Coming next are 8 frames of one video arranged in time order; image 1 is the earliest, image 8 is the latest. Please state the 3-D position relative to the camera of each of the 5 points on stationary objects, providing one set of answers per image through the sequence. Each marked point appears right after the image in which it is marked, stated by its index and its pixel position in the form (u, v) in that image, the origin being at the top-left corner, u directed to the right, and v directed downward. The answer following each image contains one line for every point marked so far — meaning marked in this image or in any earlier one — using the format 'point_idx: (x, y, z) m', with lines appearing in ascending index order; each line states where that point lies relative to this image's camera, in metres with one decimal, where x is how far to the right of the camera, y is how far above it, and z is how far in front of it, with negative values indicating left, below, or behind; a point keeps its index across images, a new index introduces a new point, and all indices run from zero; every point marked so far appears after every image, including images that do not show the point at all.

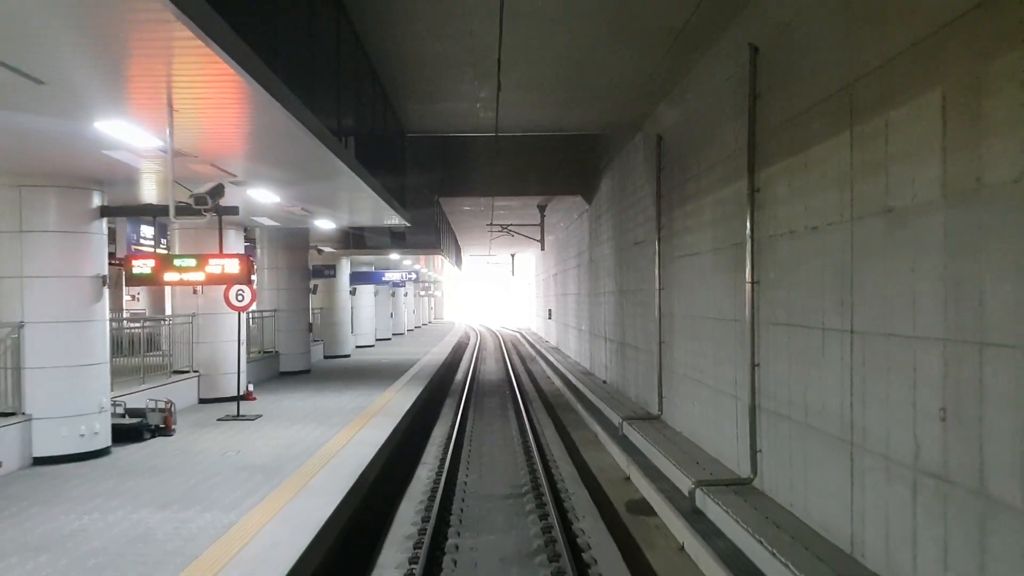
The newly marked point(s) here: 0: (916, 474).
0: (+1.9, -0.9, +3.9) m
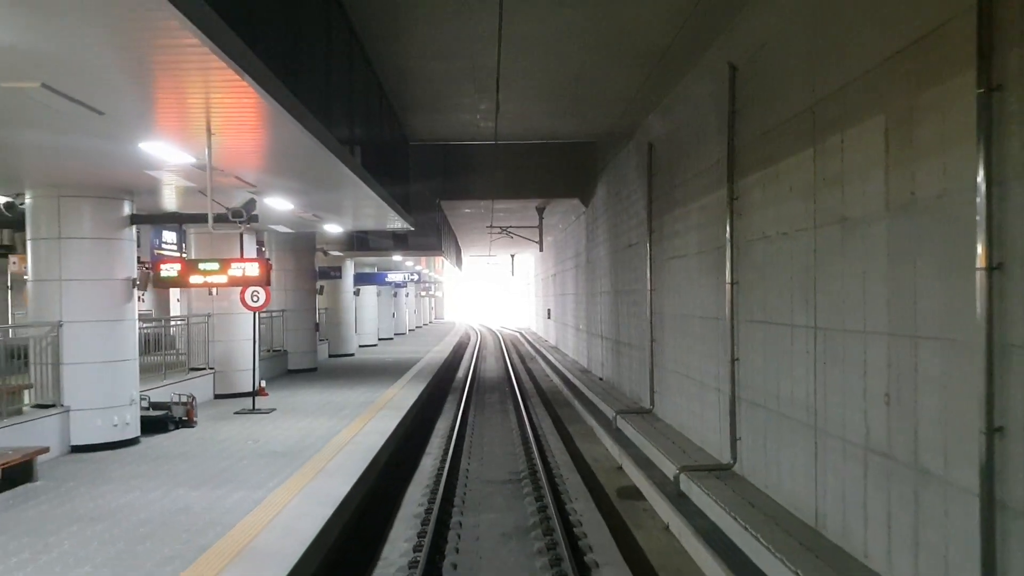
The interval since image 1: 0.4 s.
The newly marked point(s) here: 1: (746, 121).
0: (+1.9, -0.9, +4.4) m
1: (+1.8, +1.3, +6.2) m
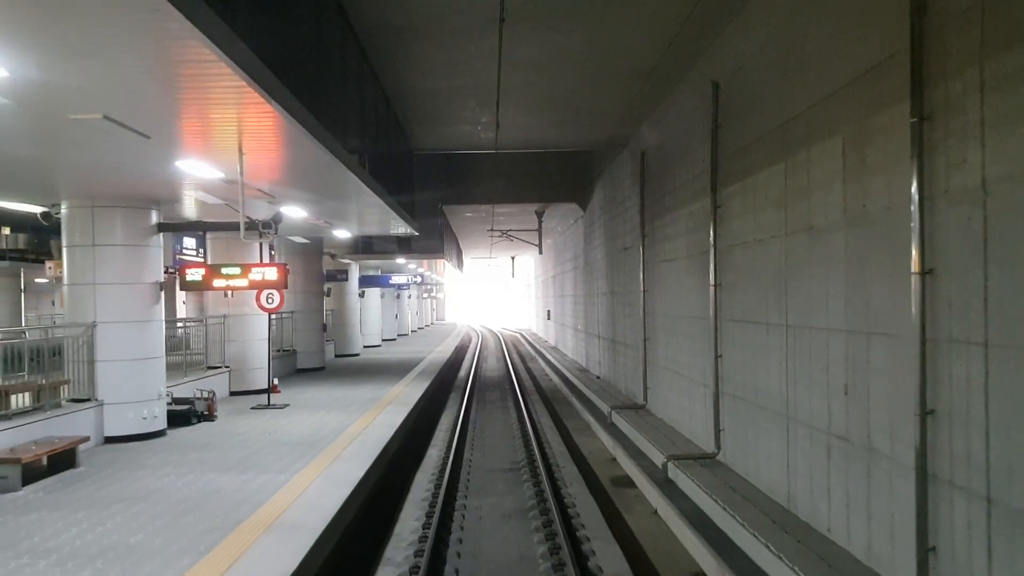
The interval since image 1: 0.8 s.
0: (+1.9, -0.9, +4.9) m
1: (+1.8, +1.3, +6.7) m
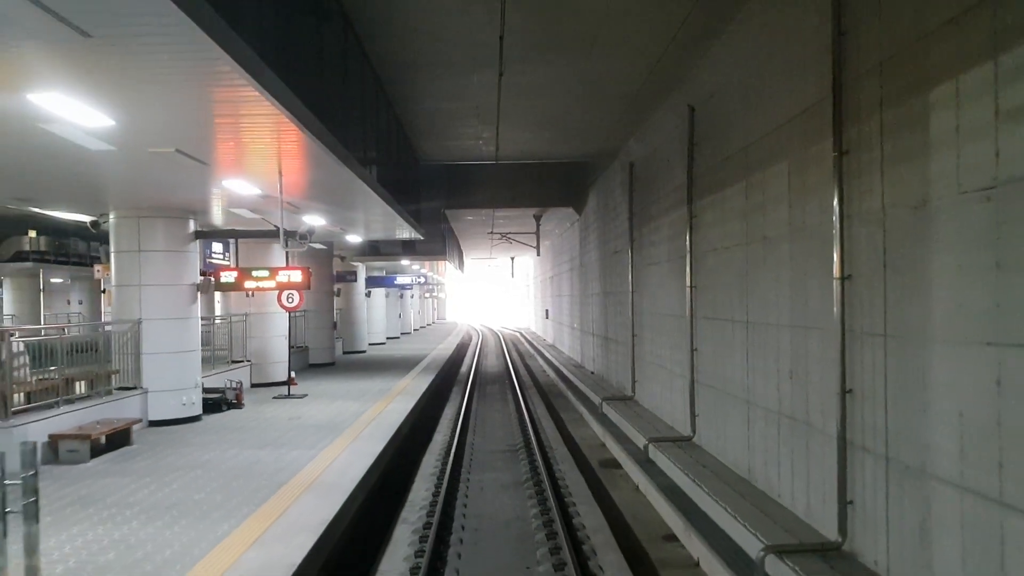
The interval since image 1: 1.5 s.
0: (+1.9, -0.9, +5.8) m
1: (+1.8, +1.3, +7.6) m
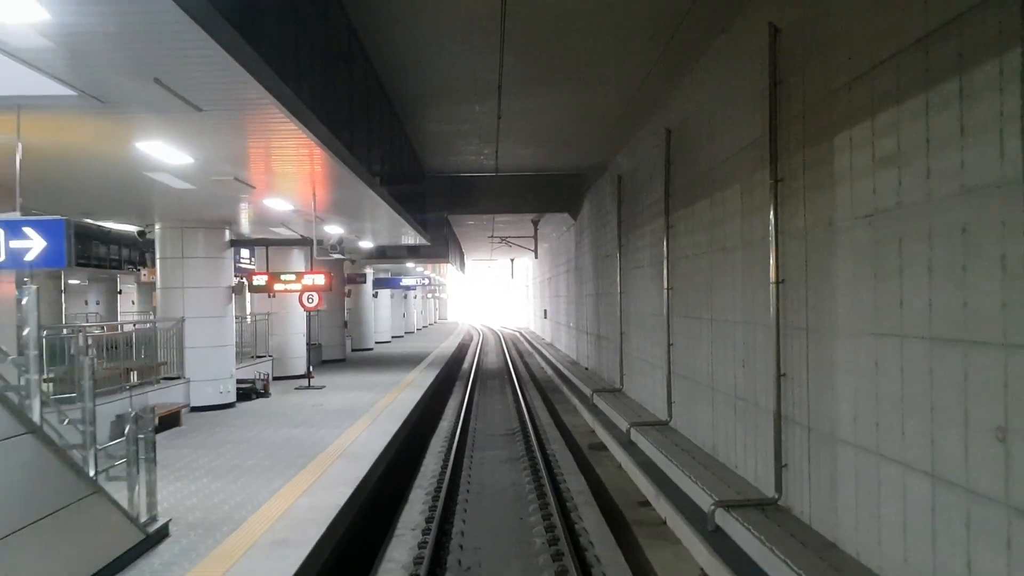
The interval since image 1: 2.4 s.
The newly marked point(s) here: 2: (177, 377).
0: (+1.9, -0.9, +6.8) m
1: (+1.7, +1.2, +8.6) m
2: (-4.0, -1.1, +9.6) m
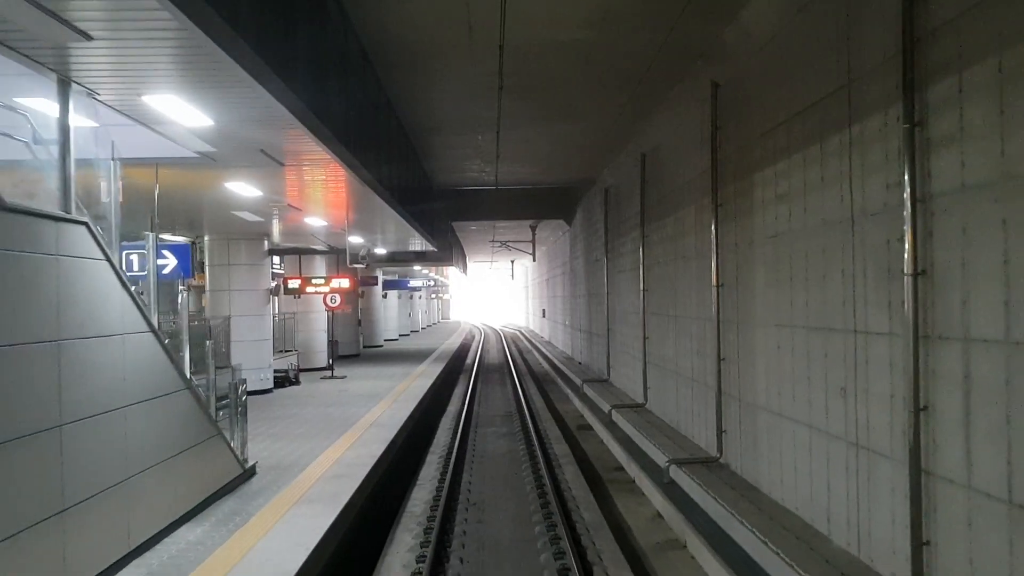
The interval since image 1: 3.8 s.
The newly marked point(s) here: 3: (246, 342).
0: (+1.8, -1.0, +8.3) m
1: (+1.7, +1.2, +10.1) m
2: (-4.0, -1.1, +11.1) m
3: (-3.8, -0.8, +11.2) m
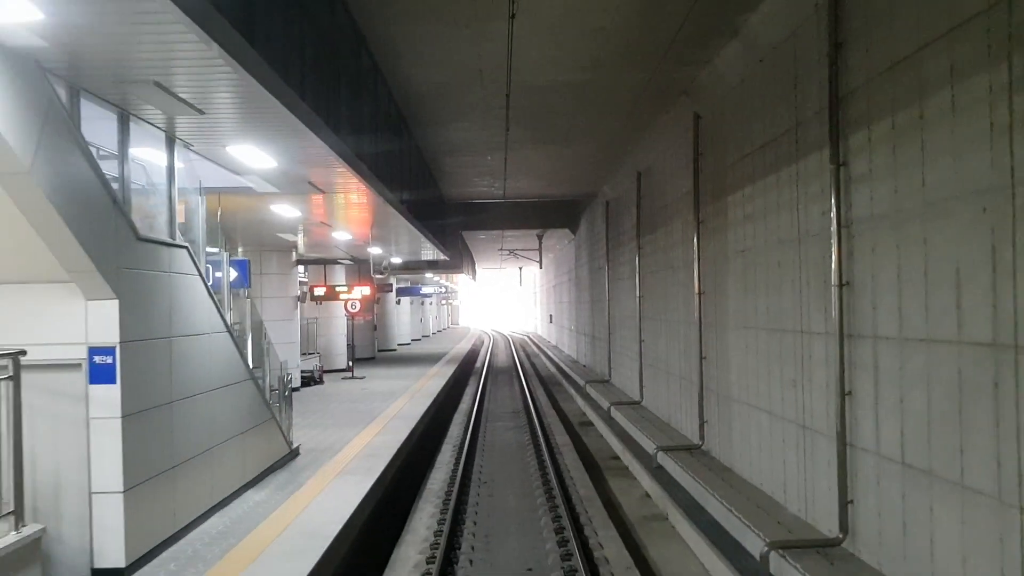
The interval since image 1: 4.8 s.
0: (+1.9, -1.0, +9.2) m
1: (+1.8, +1.1, +11.1) m
2: (-3.9, -1.2, +12.1) m
3: (-3.7, -0.9, +12.2) m
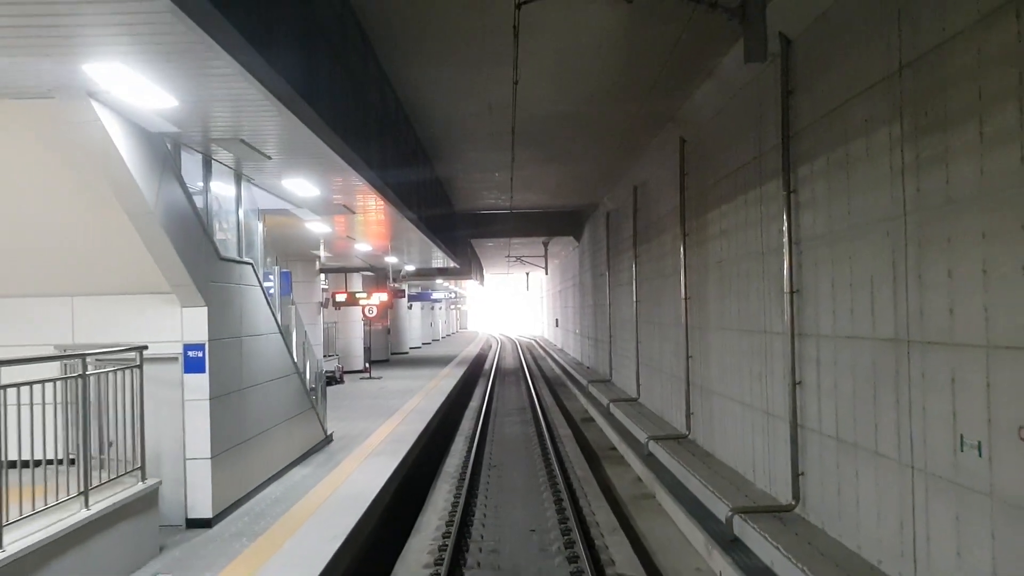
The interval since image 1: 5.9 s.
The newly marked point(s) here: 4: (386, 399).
0: (+2.0, -1.1, +10.2) m
1: (+1.9, +1.0, +12.0) m
2: (-3.8, -1.3, +13.1) m
3: (-3.6, -1.0, +13.2) m
4: (-1.7, -1.5, +11.2) m
